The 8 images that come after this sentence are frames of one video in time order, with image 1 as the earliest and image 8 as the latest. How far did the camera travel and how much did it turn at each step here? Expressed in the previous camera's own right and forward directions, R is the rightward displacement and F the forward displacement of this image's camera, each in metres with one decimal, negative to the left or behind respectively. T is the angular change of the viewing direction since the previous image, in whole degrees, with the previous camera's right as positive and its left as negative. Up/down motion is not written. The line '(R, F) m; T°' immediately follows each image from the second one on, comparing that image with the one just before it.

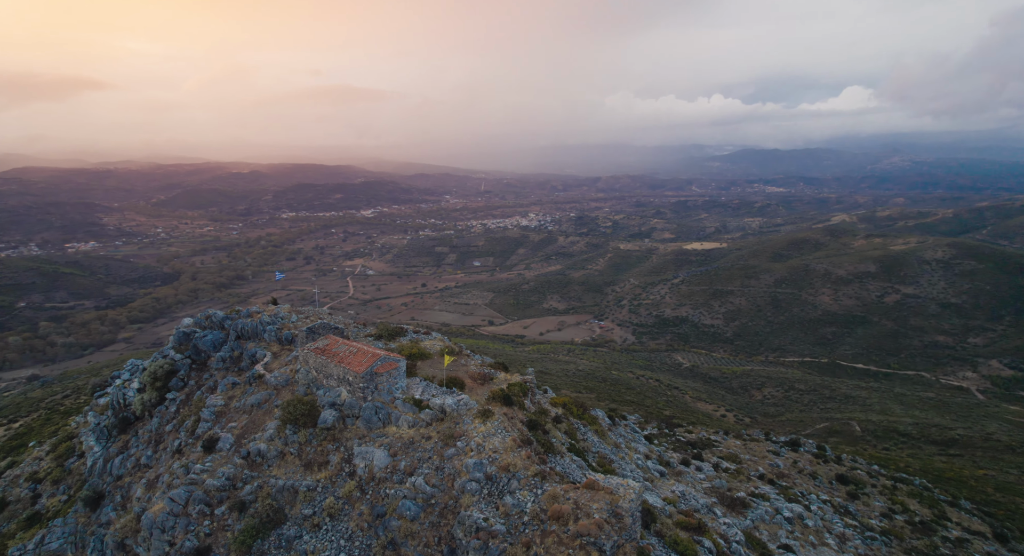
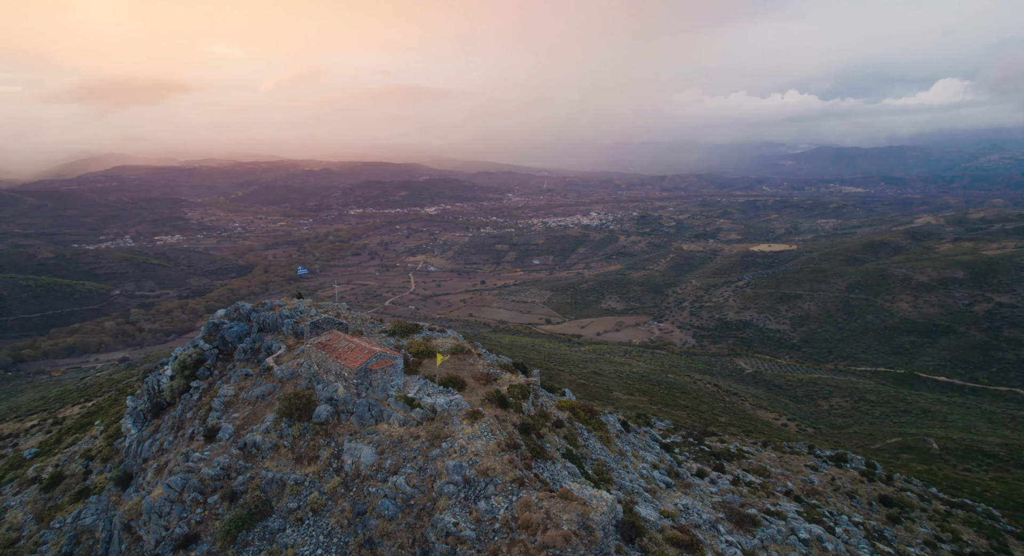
(+0.3, -0.8) m; -6°
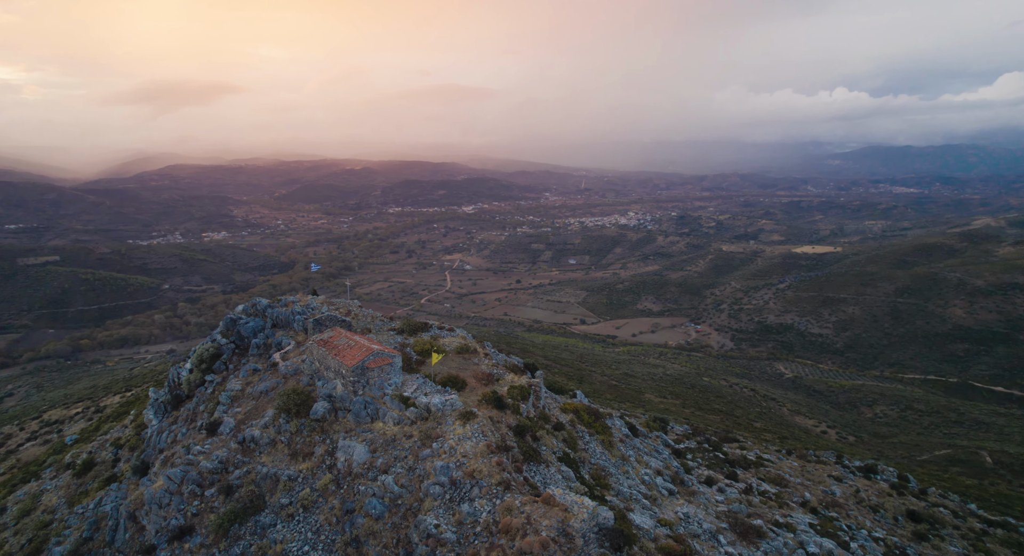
(+0.3, +0.1) m; -3°
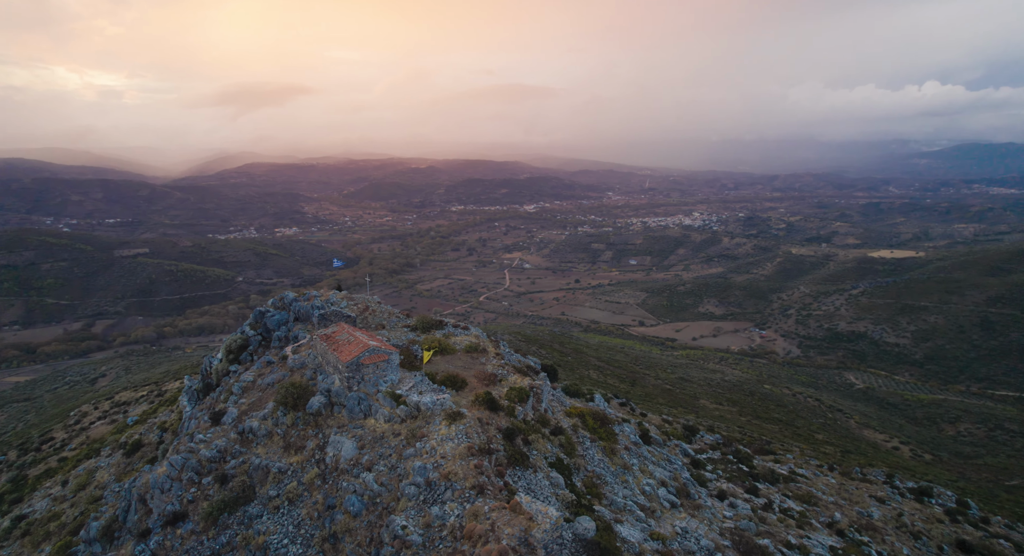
(+0.5, +0.1) m; -6°
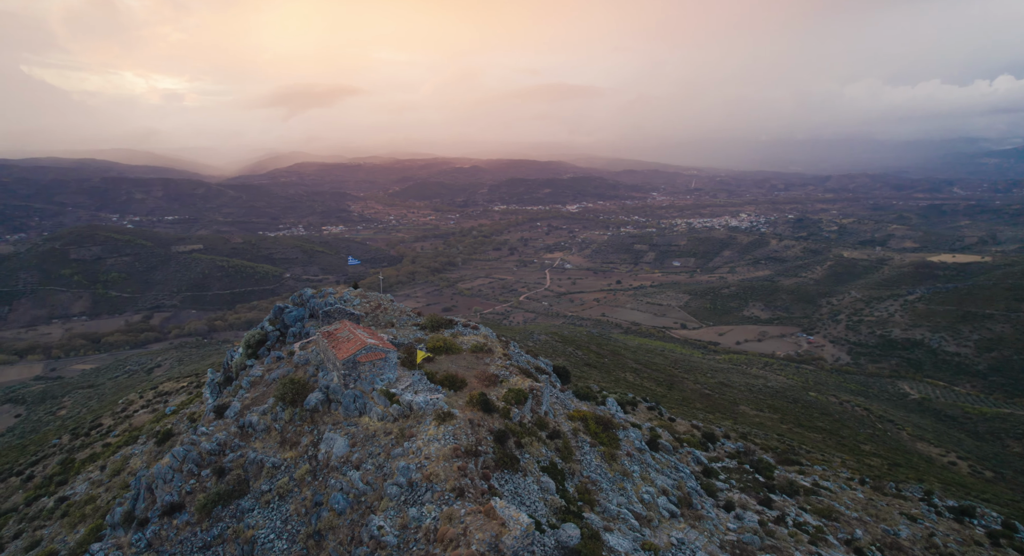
(+0.3, +0.1) m; -4°
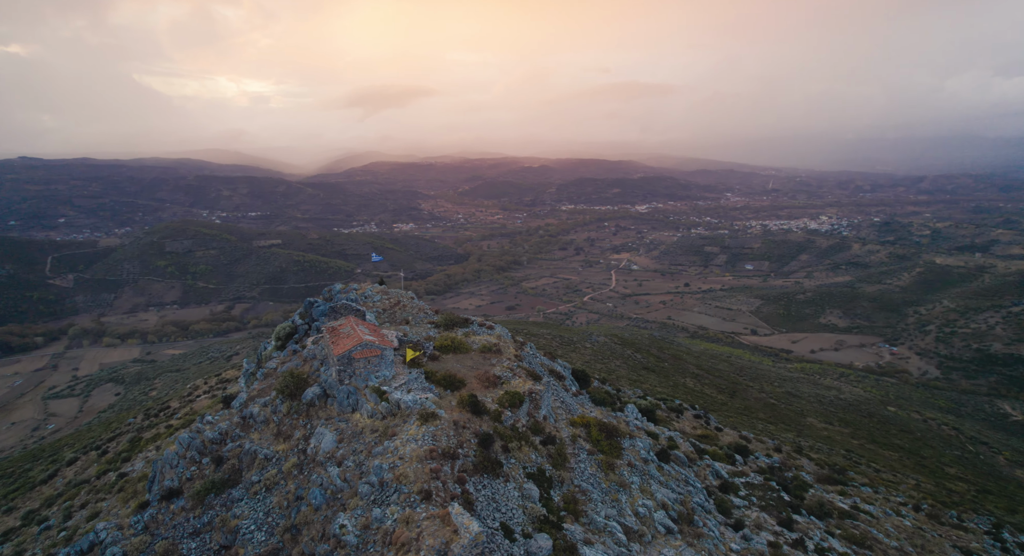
(+0.5, +0.1) m; -6°
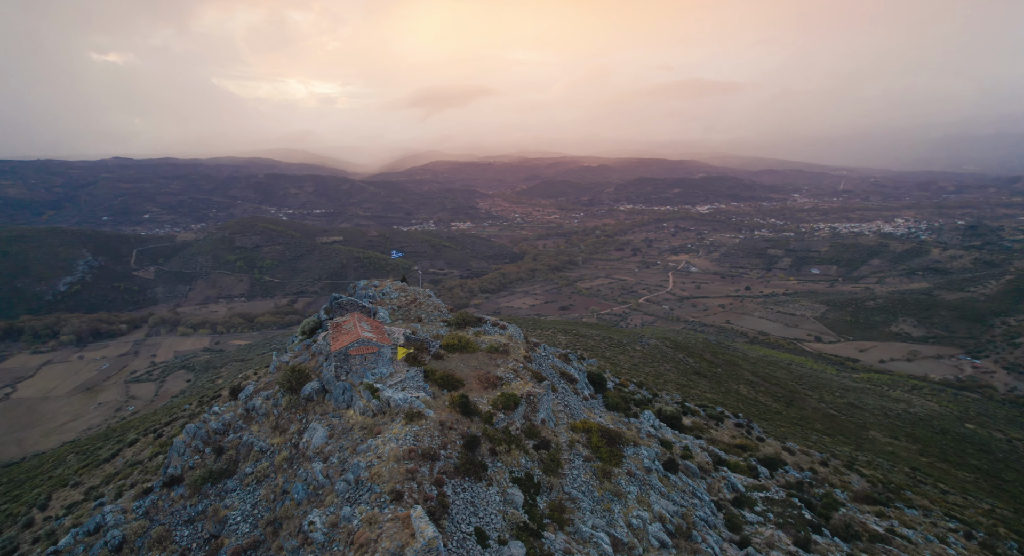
(+0.4, +0.1) m; -5°
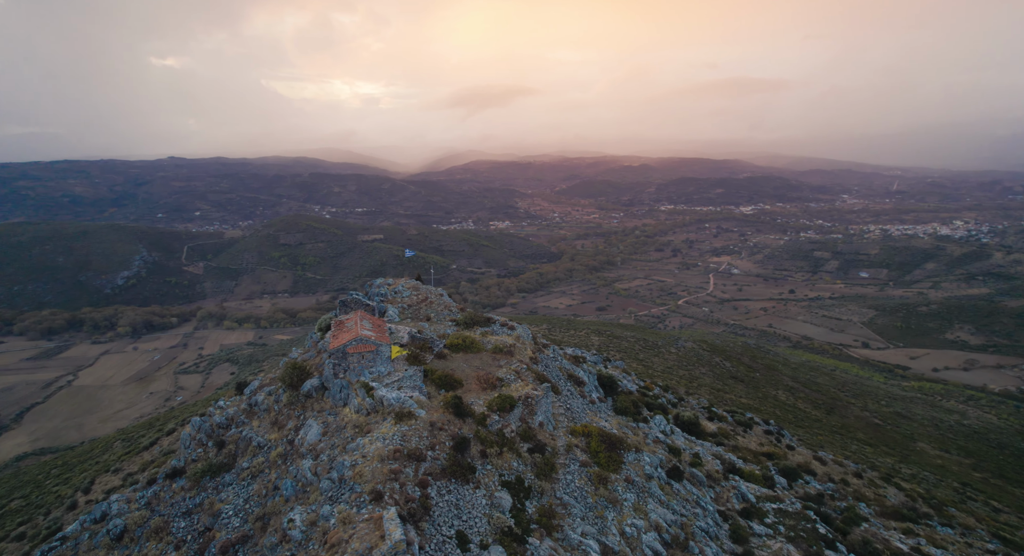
(+0.3, +0.1) m; -3°
